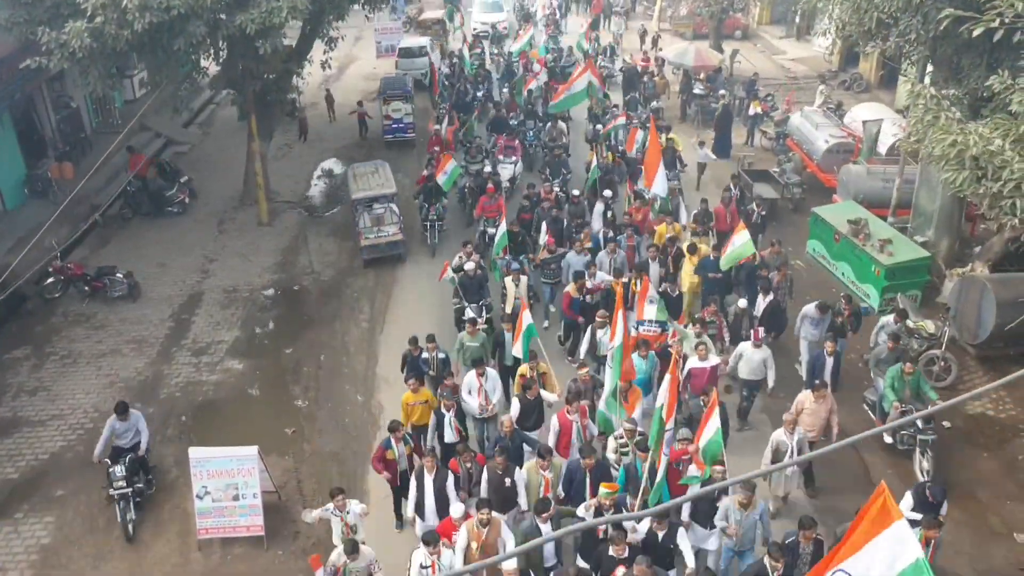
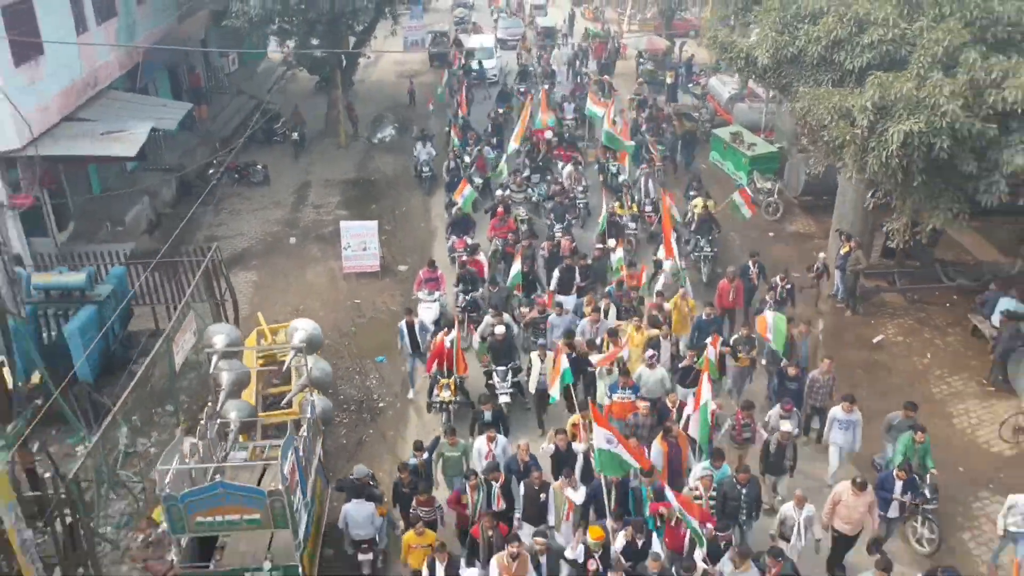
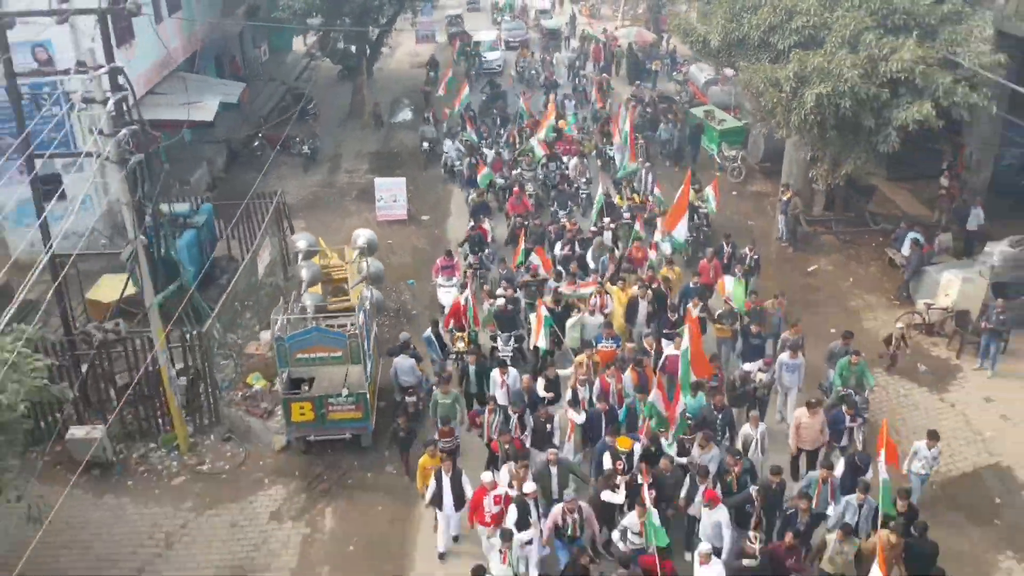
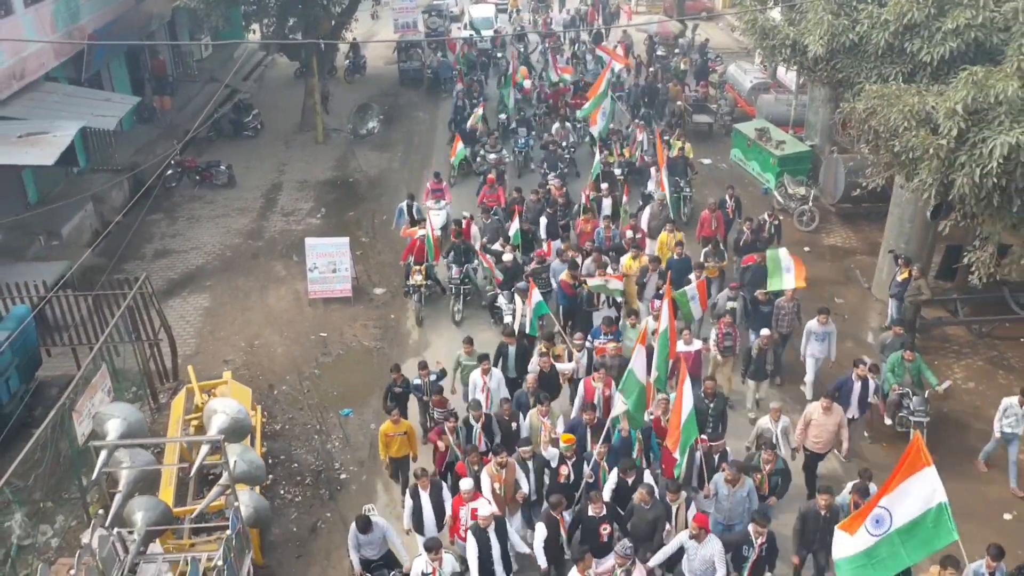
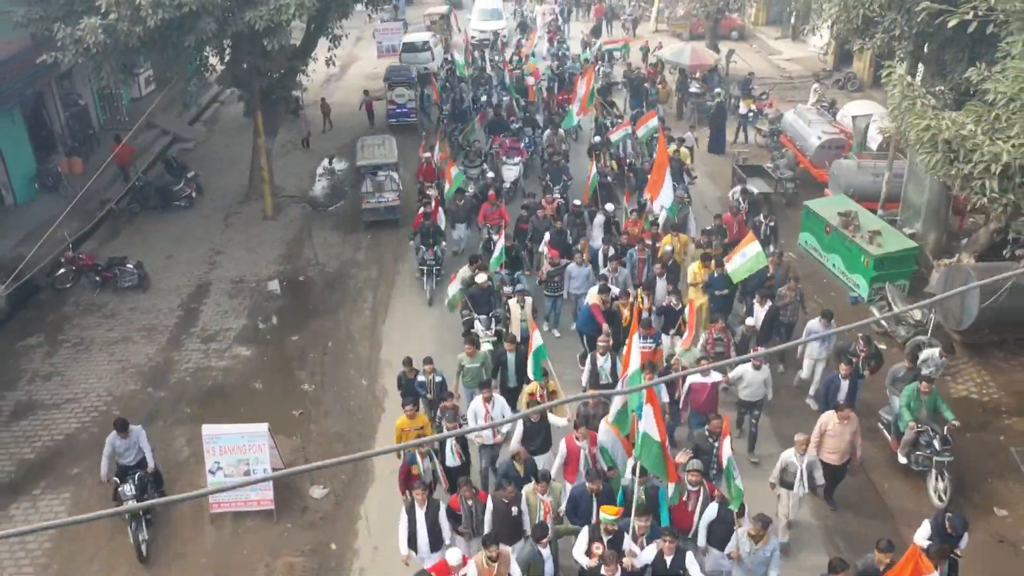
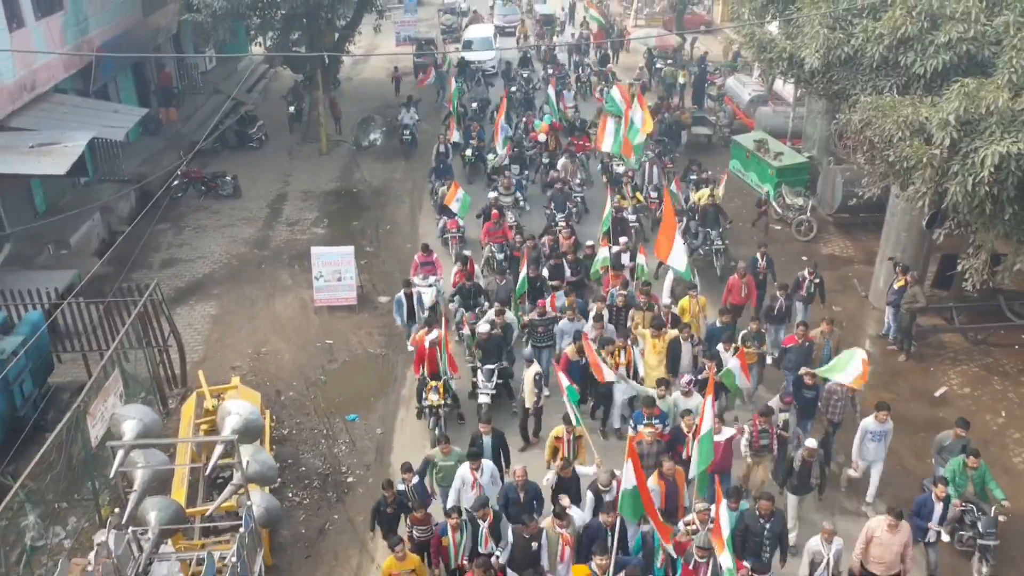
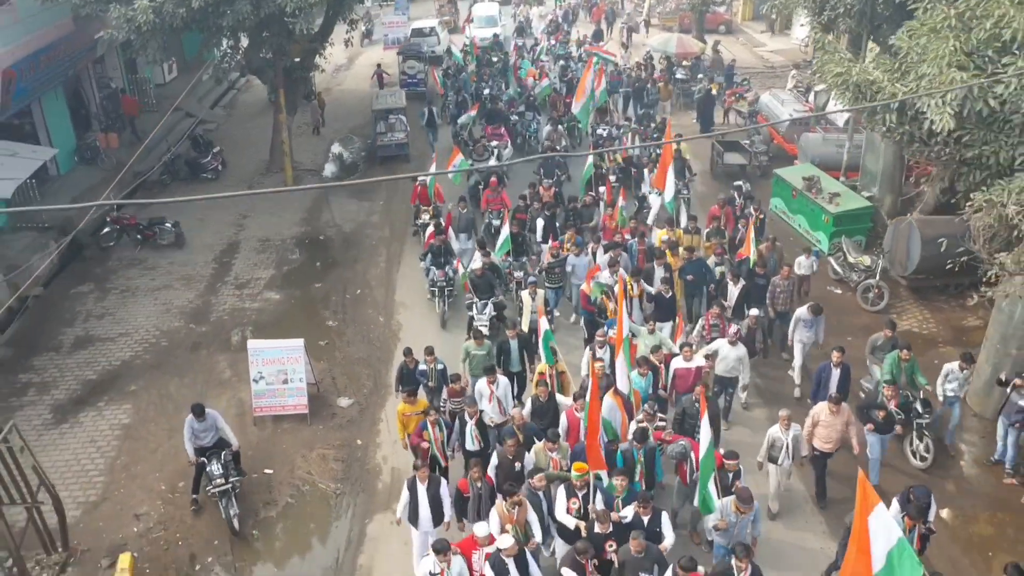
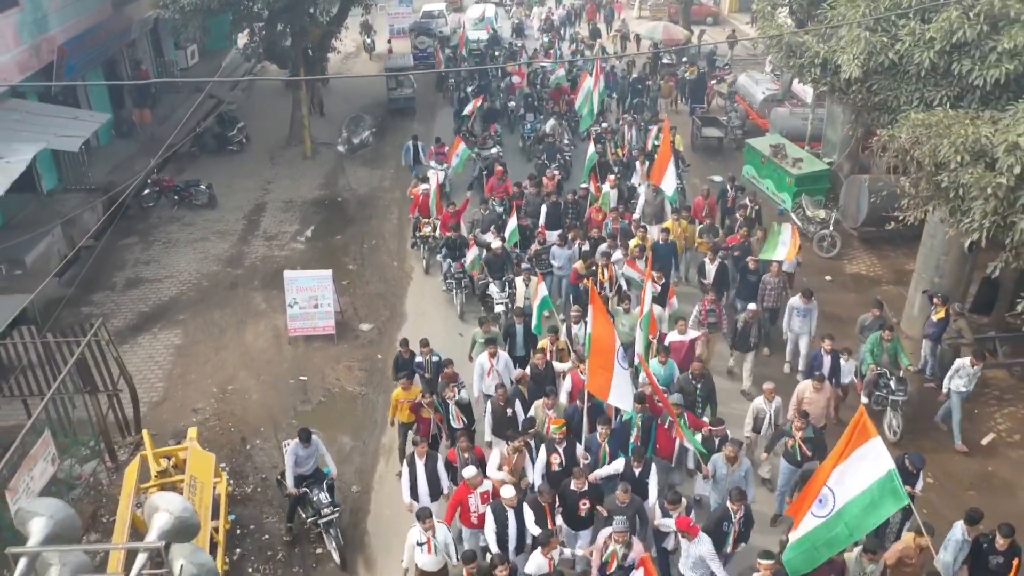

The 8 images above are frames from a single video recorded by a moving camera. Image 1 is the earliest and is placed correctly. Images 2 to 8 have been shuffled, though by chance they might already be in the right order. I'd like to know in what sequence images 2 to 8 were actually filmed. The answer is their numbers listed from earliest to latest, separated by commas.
5, 7, 8, 4, 6, 2, 3
